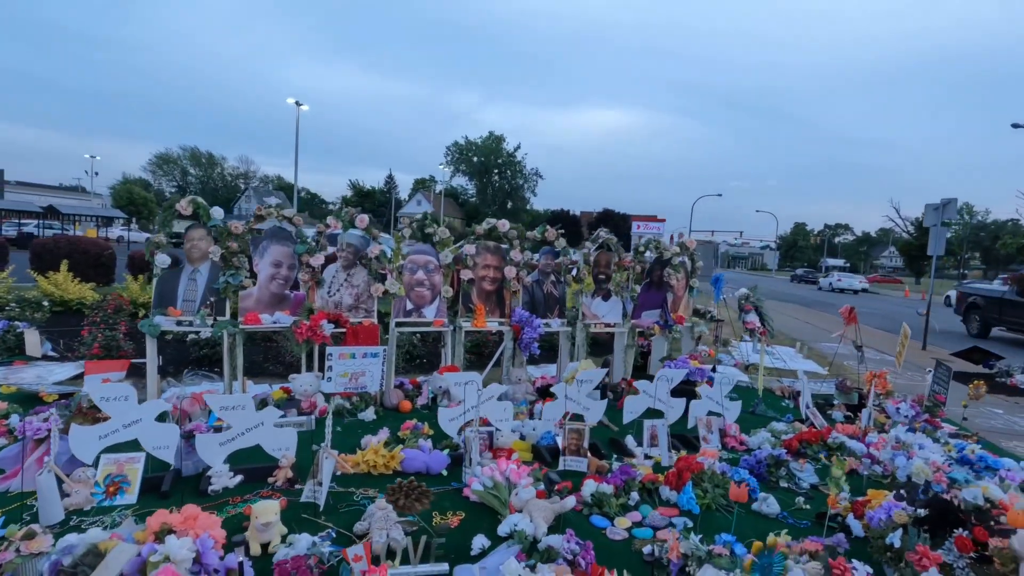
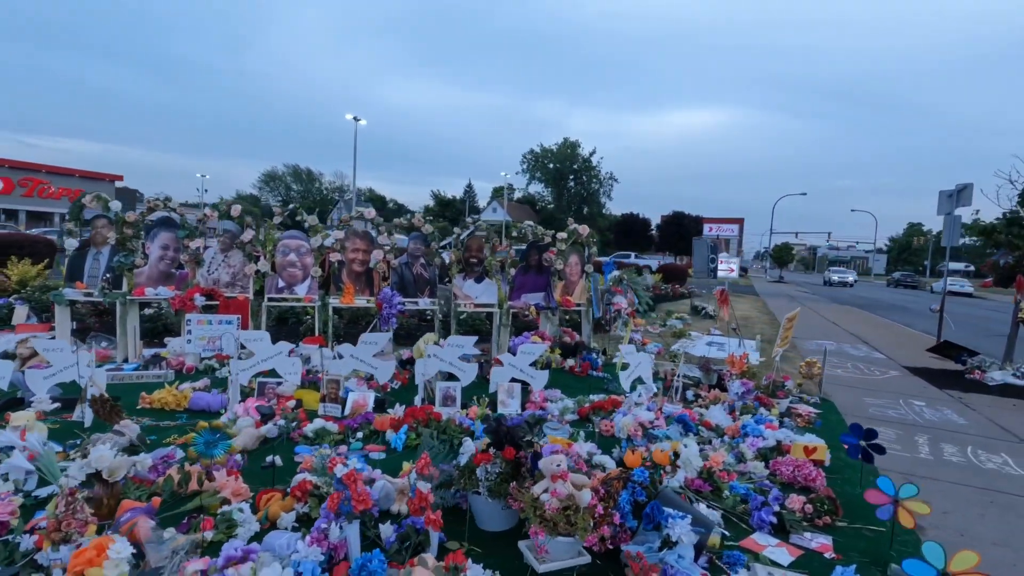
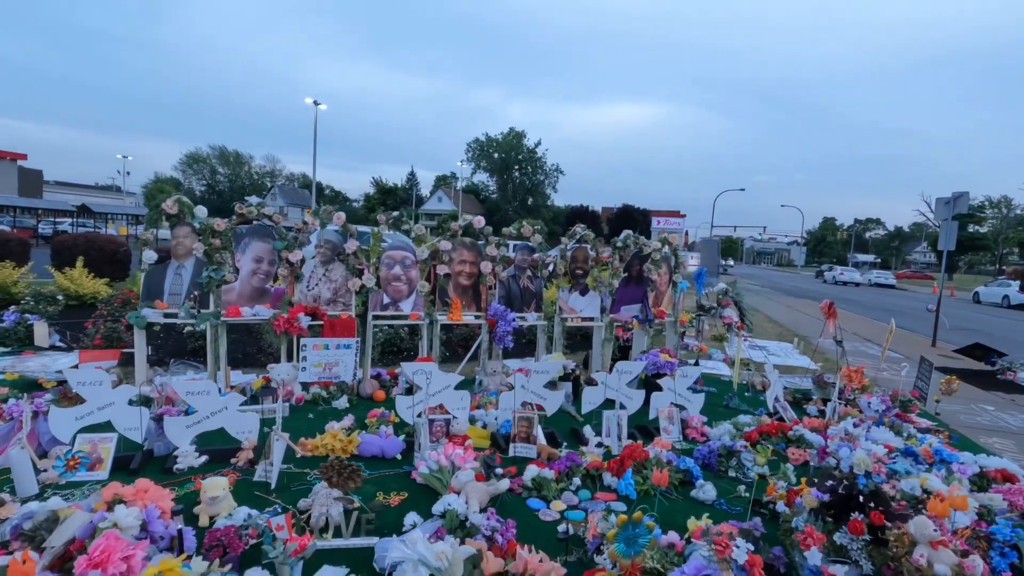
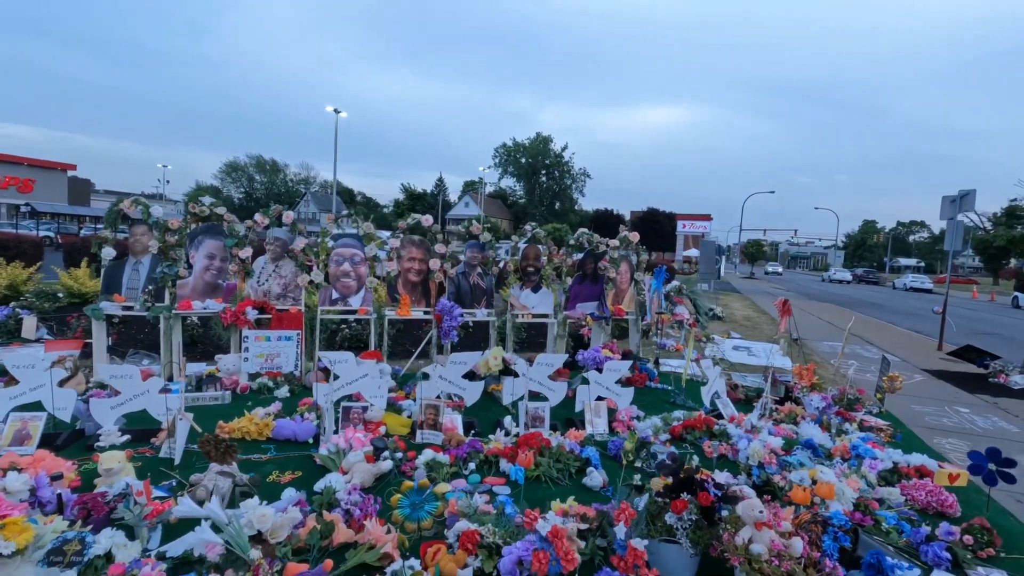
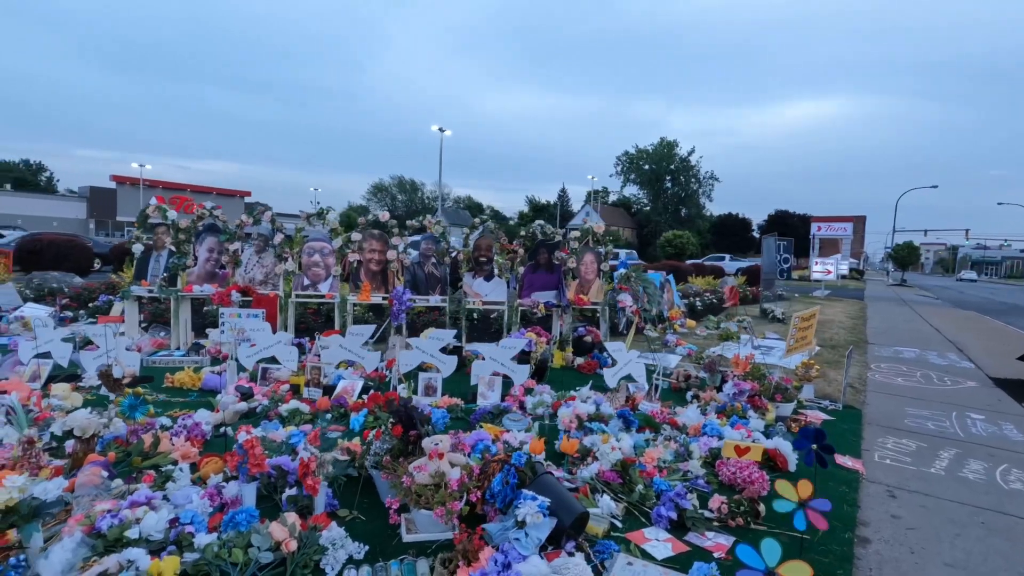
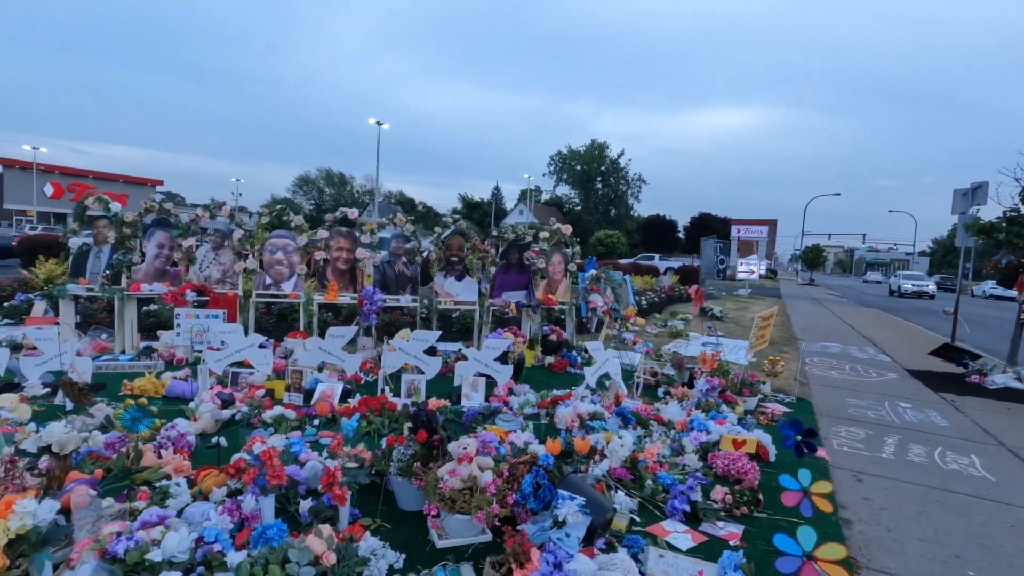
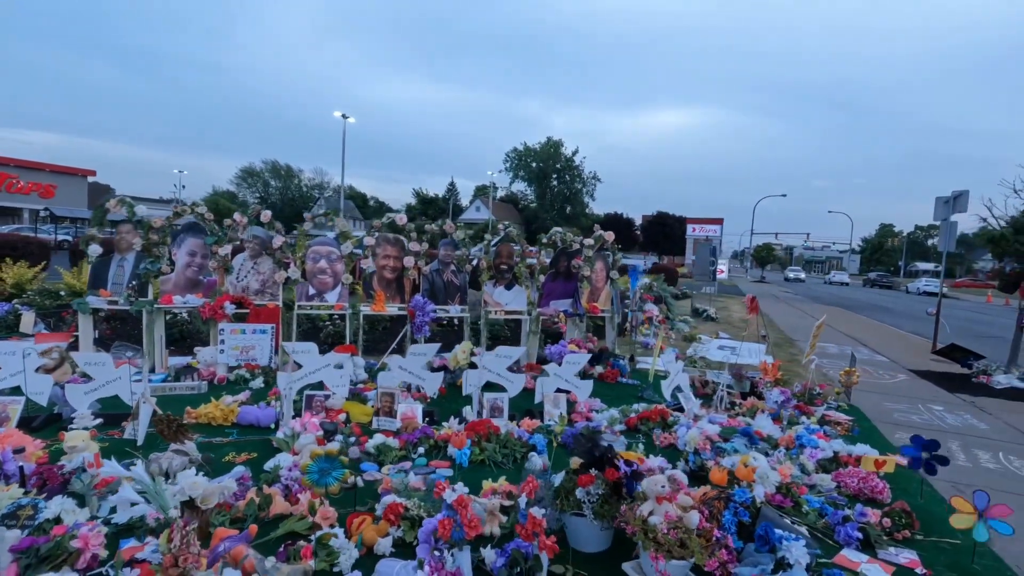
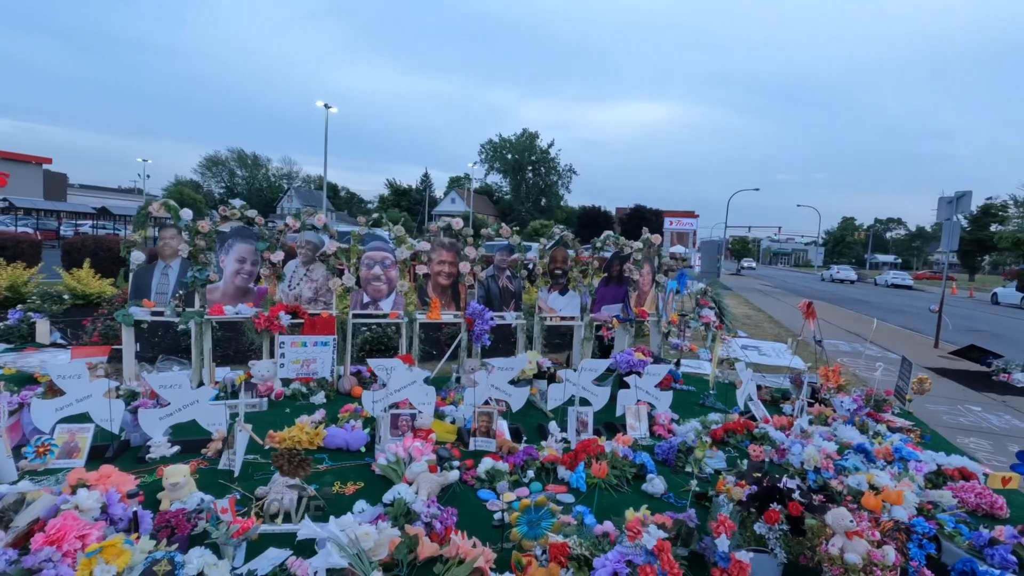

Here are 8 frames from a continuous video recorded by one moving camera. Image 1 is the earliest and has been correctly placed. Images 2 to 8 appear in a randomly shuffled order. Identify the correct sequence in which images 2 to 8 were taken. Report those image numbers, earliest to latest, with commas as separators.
3, 8, 4, 7, 2, 6, 5
